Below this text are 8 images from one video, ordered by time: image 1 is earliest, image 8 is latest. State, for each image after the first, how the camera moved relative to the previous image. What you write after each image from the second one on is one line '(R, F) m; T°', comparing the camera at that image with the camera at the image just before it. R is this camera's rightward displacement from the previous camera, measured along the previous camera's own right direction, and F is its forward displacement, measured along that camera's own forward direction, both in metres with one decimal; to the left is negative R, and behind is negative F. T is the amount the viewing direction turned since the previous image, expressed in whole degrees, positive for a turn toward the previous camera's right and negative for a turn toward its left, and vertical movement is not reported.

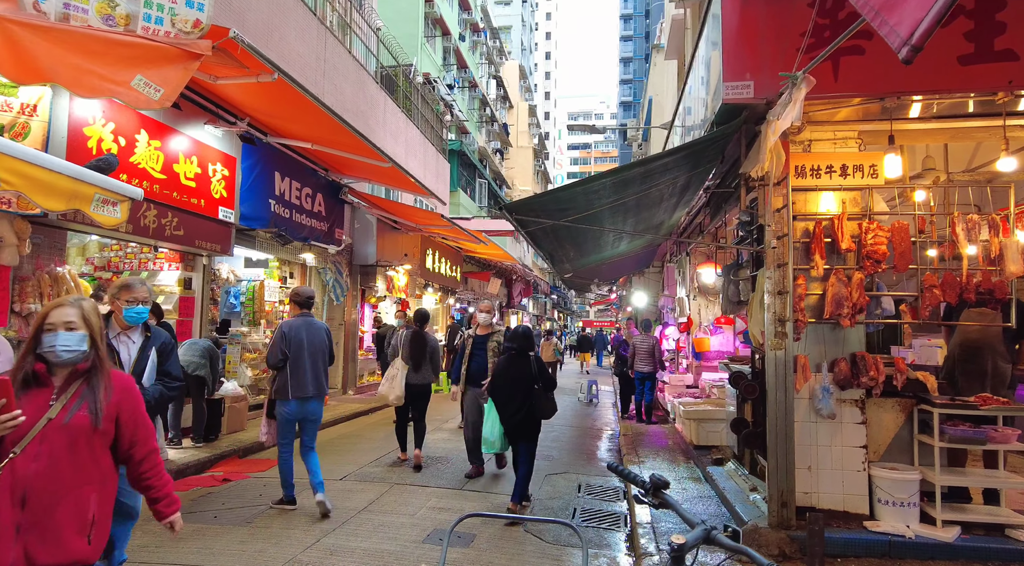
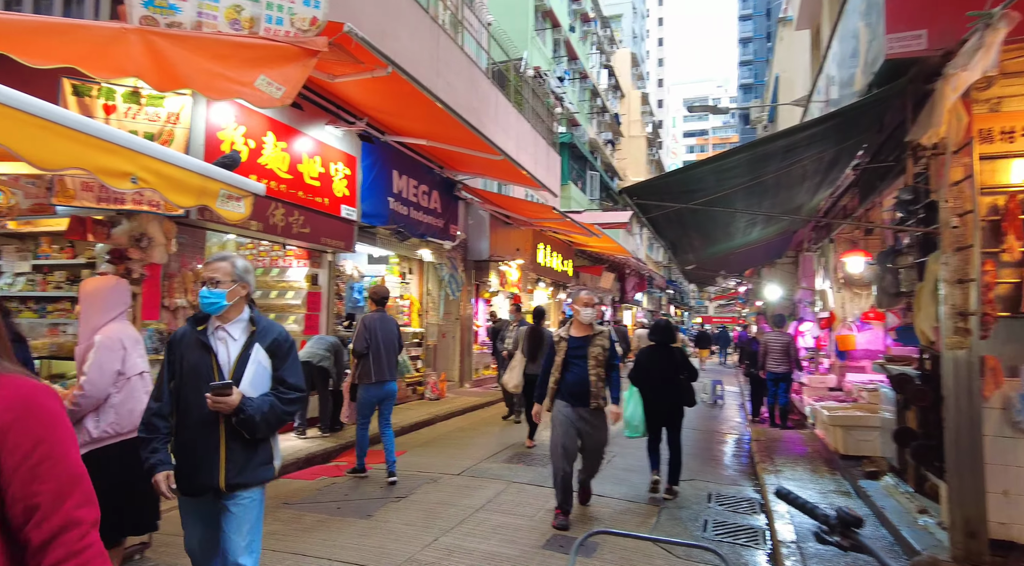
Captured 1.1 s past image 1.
(-0.1, +0.3) m; -9°
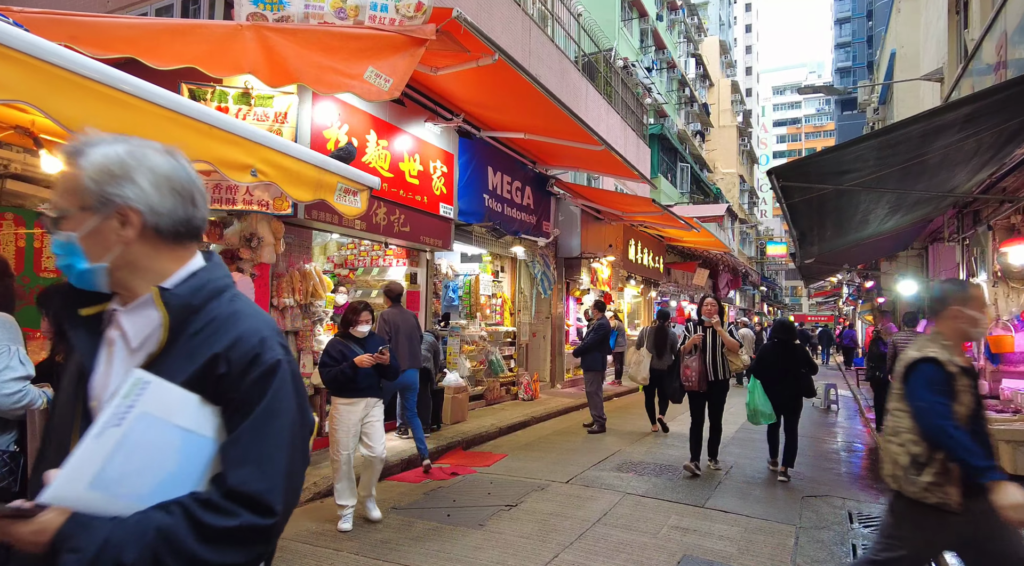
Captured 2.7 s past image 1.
(-0.3, +0.3) m; -7°
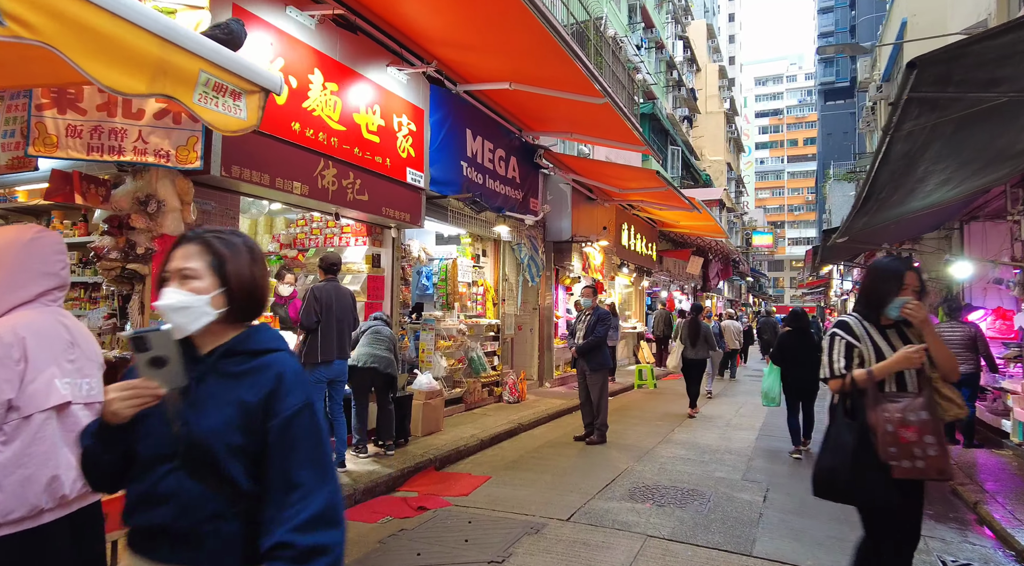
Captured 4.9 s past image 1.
(0.0, +1.5) m; +2°
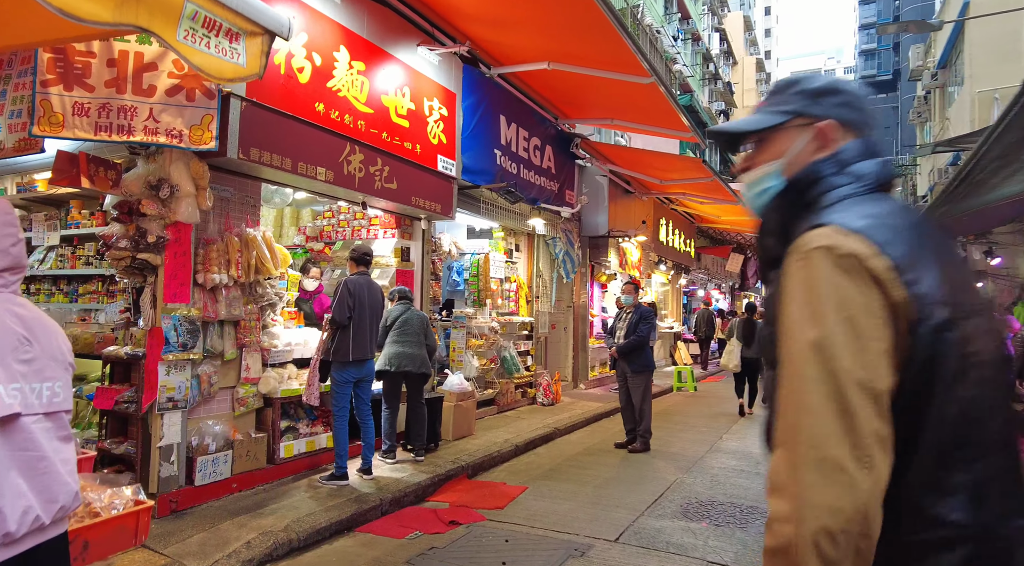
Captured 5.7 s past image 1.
(-0.1, +0.5) m; -2°
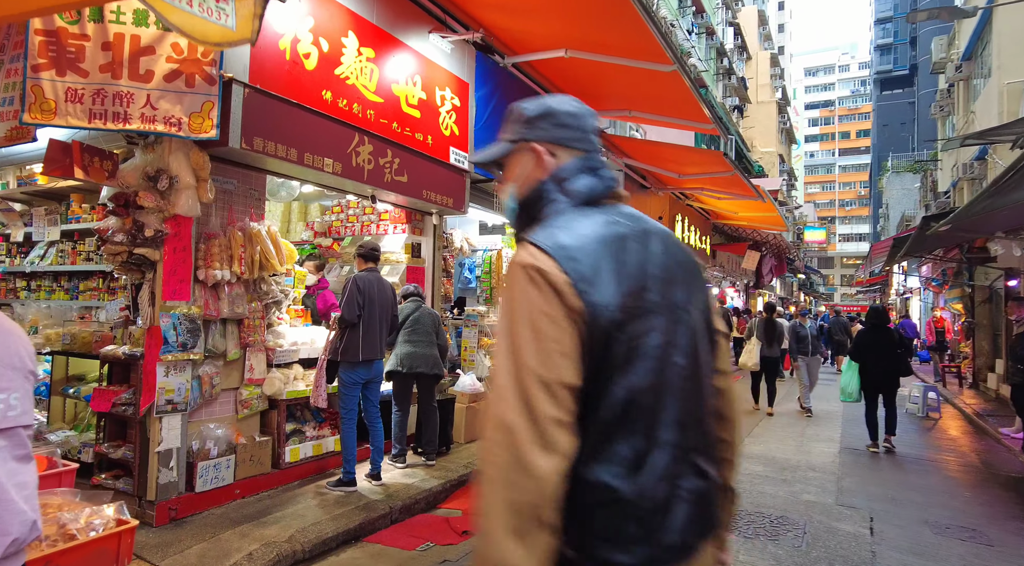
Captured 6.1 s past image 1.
(0.0, +0.3) m; -1°
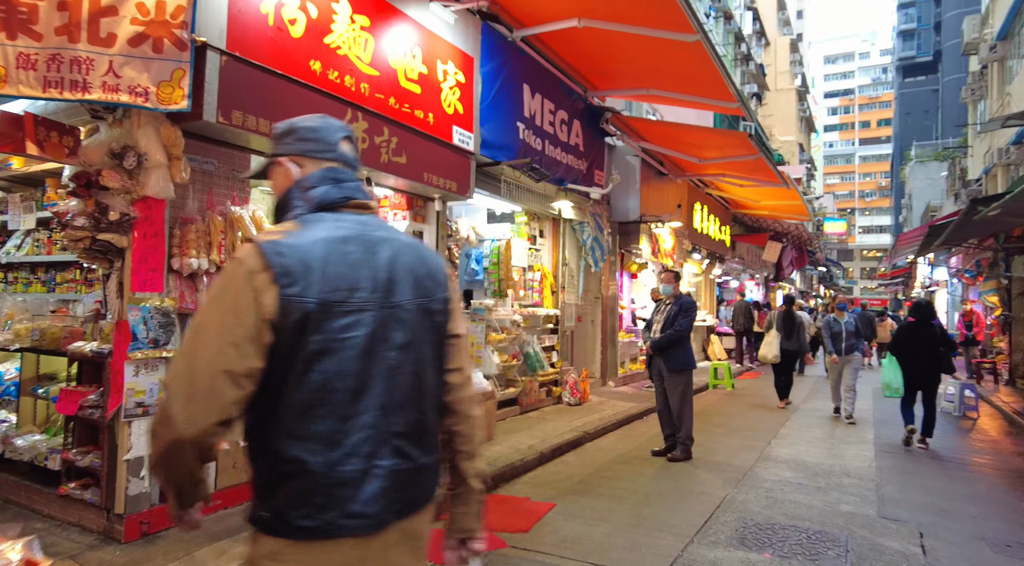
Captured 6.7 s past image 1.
(0.0, +0.5) m; -1°
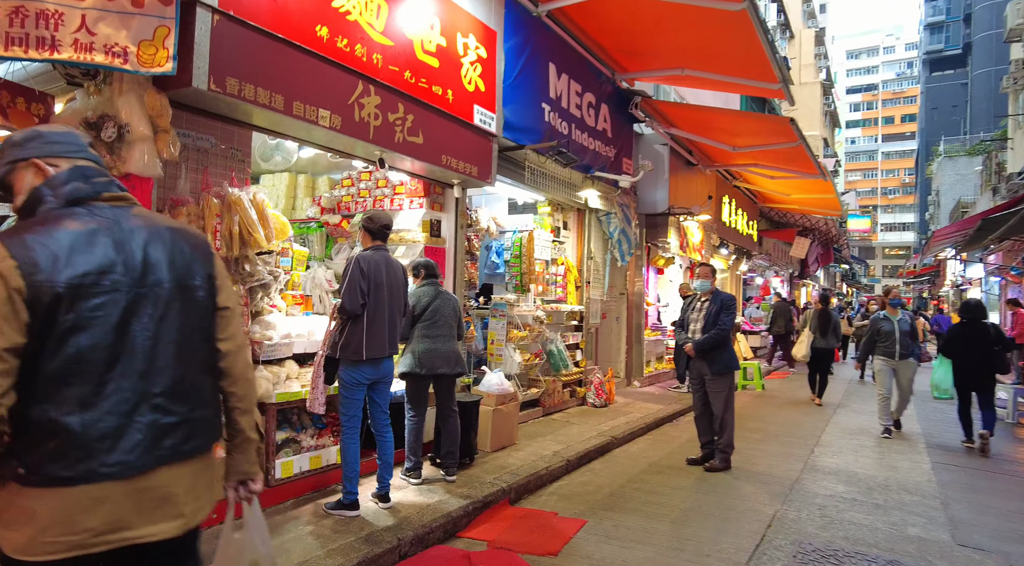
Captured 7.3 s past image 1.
(-0.1, +0.5) m; -1°
